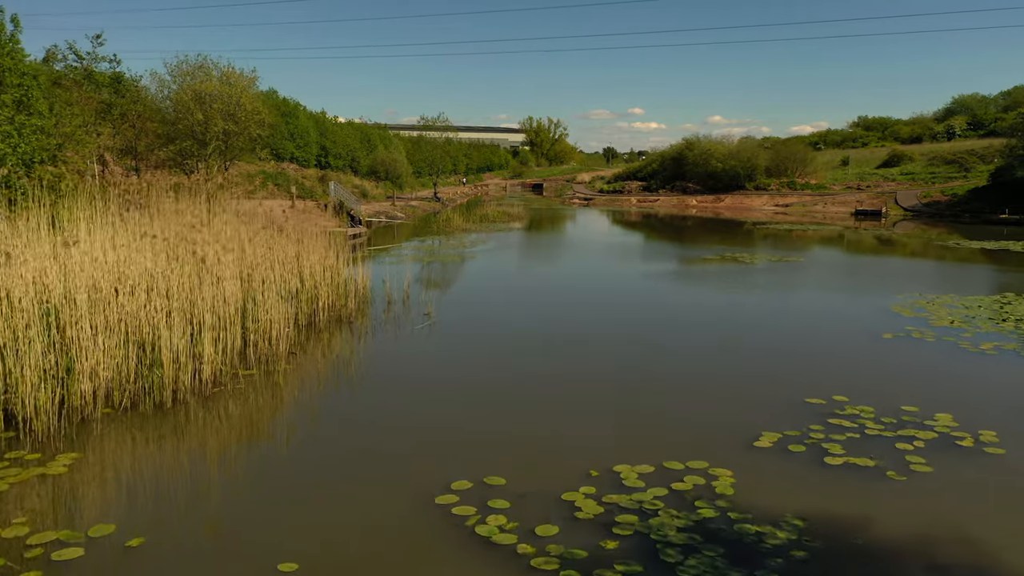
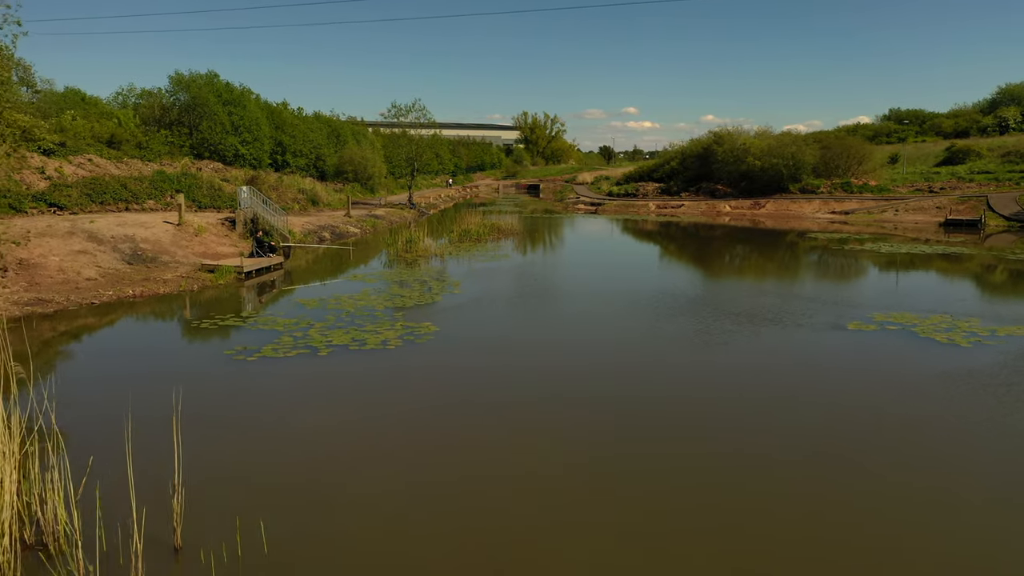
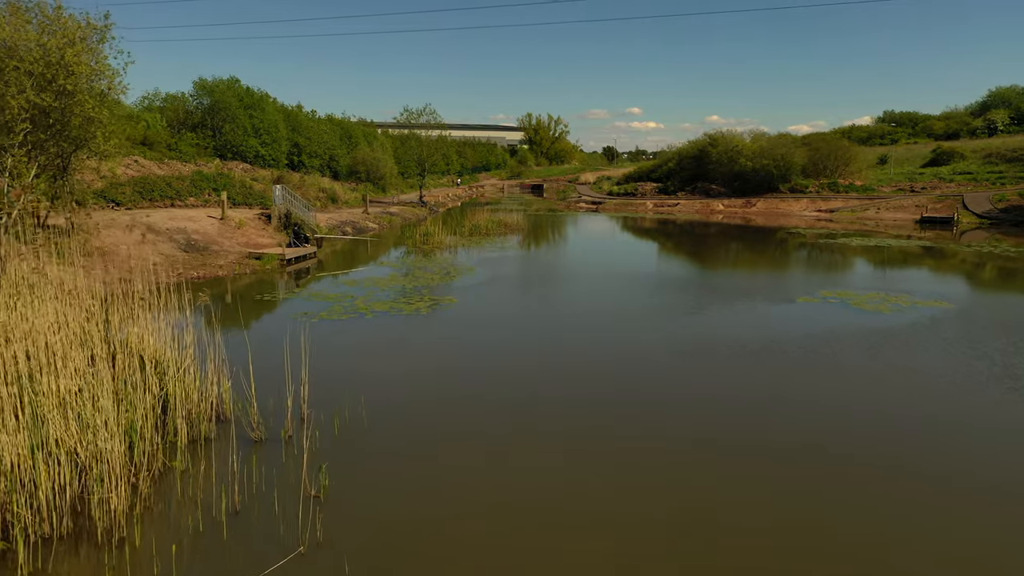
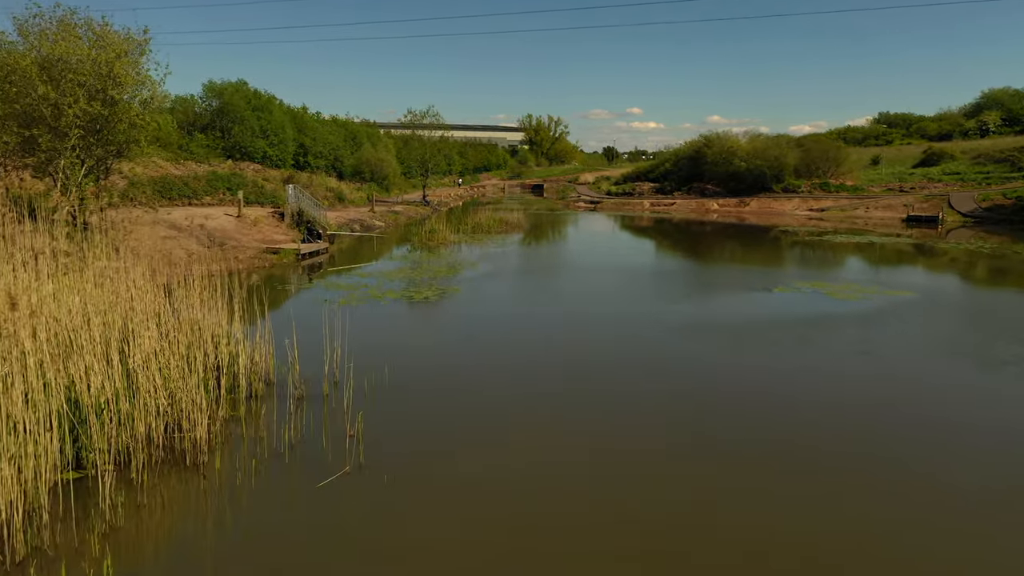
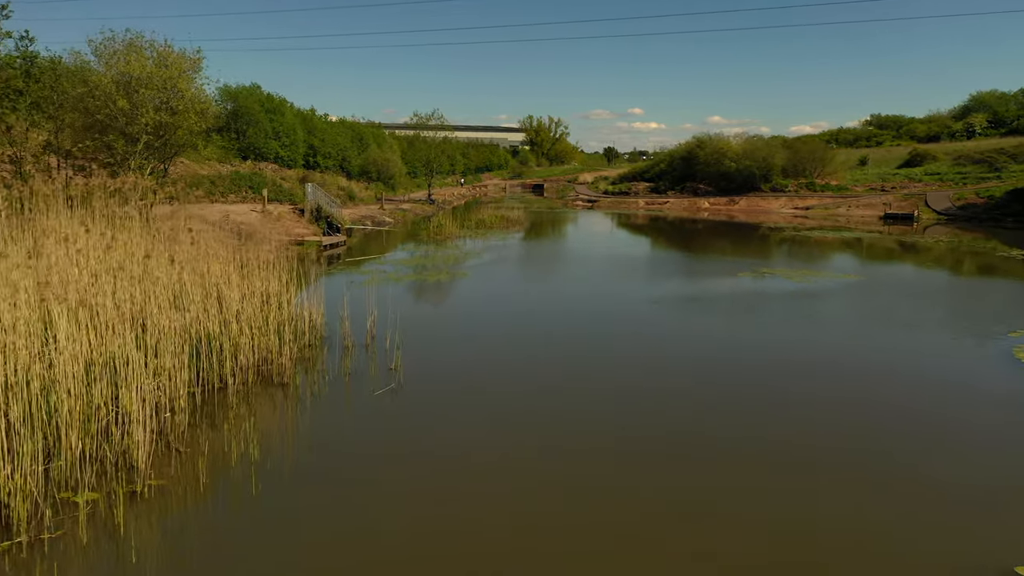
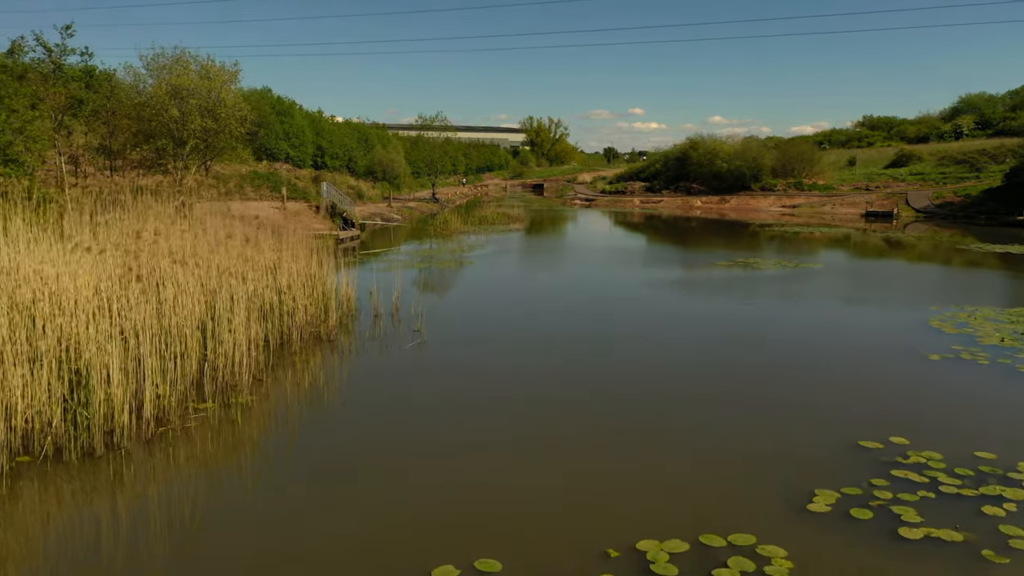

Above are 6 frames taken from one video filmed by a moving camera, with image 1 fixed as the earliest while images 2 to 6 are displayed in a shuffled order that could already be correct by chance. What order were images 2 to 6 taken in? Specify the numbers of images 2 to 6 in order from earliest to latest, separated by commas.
6, 5, 4, 3, 2
